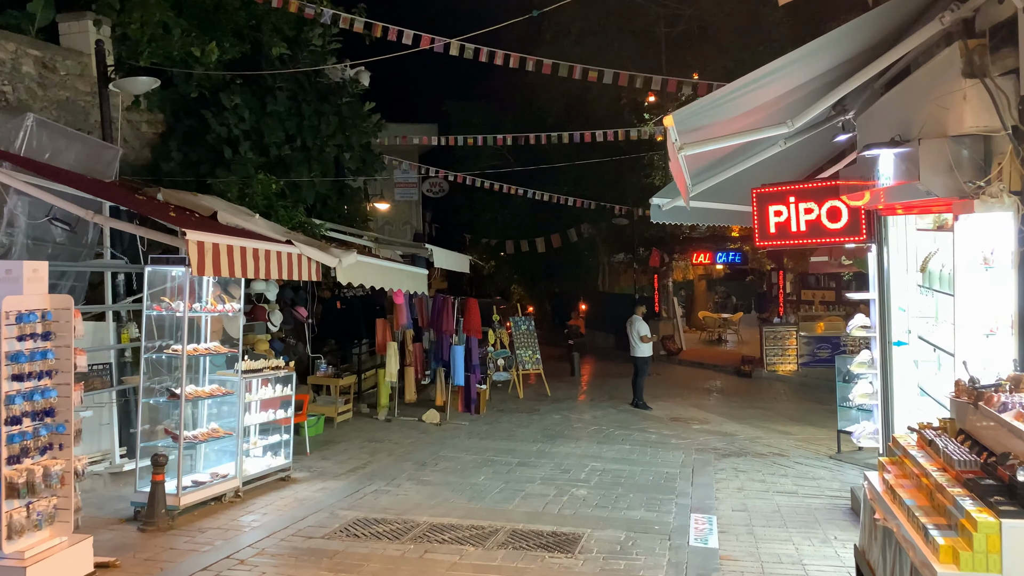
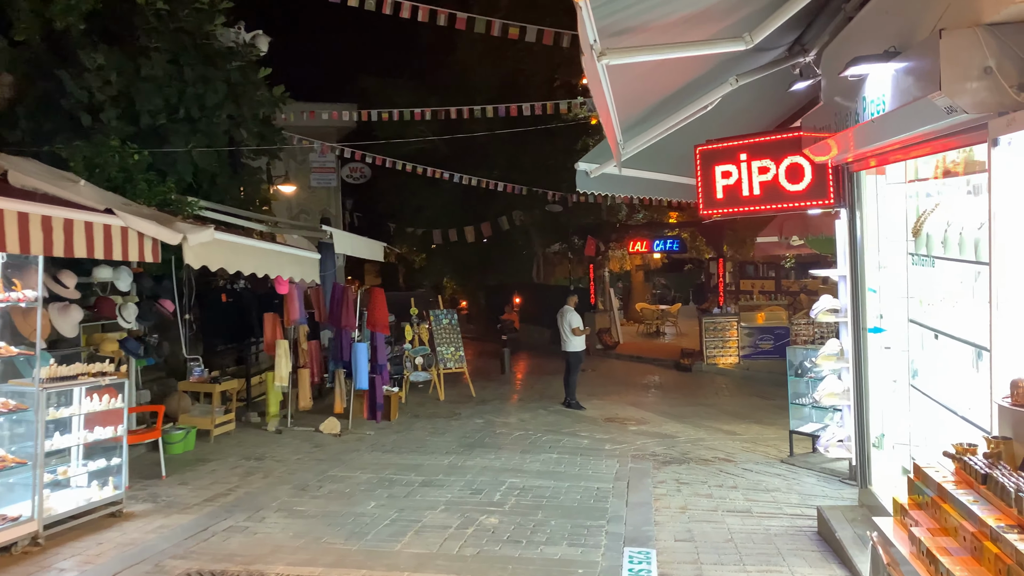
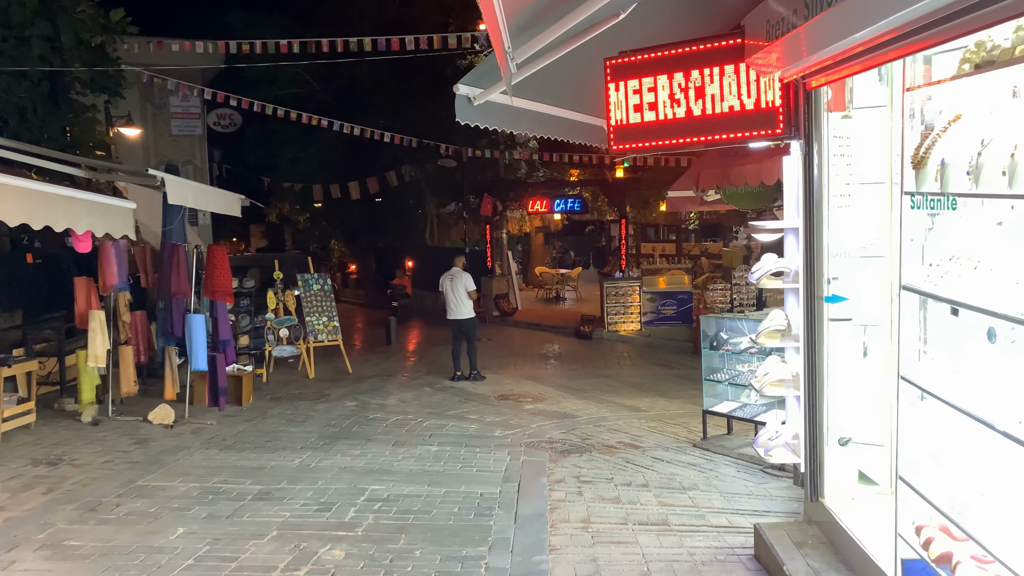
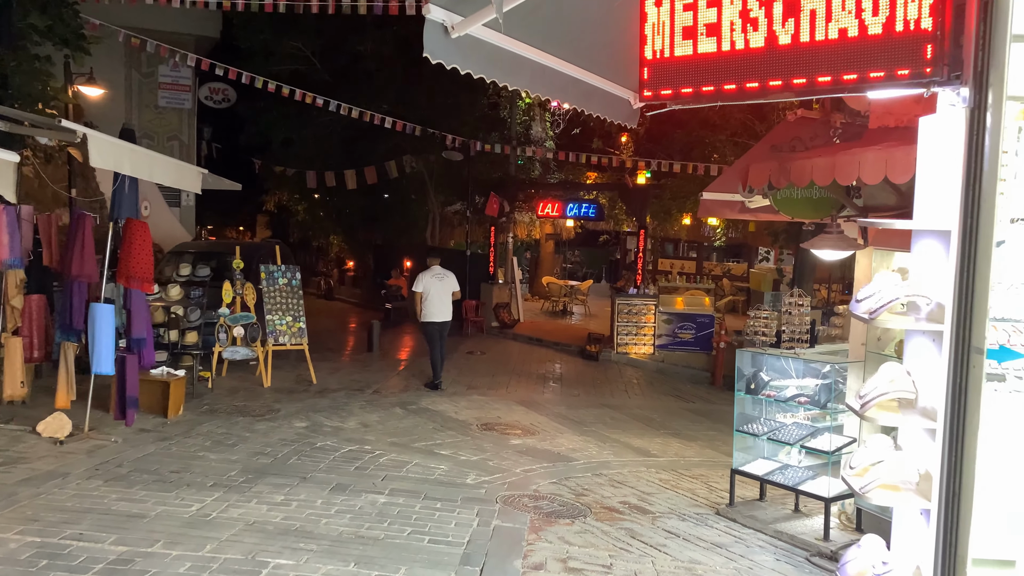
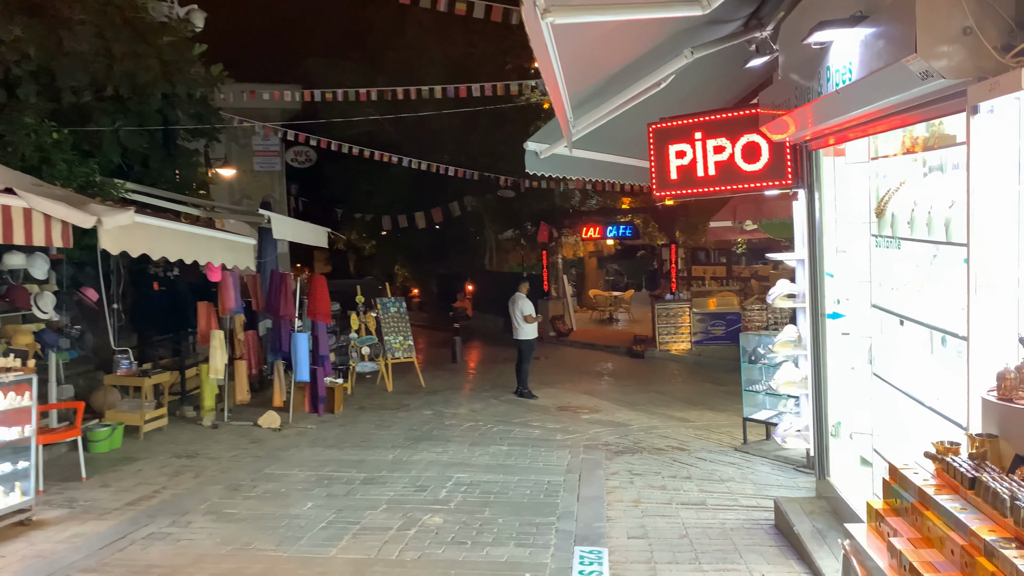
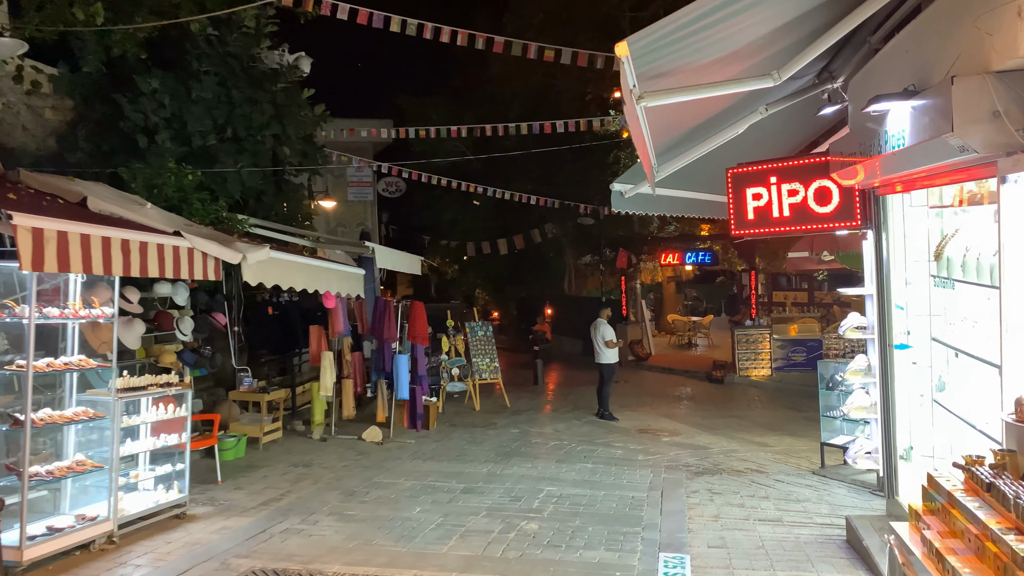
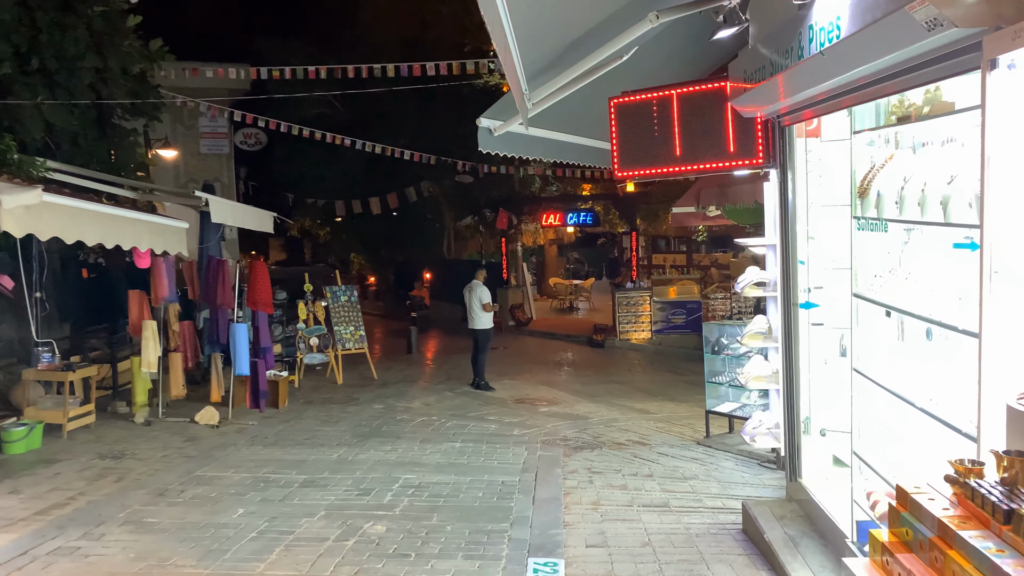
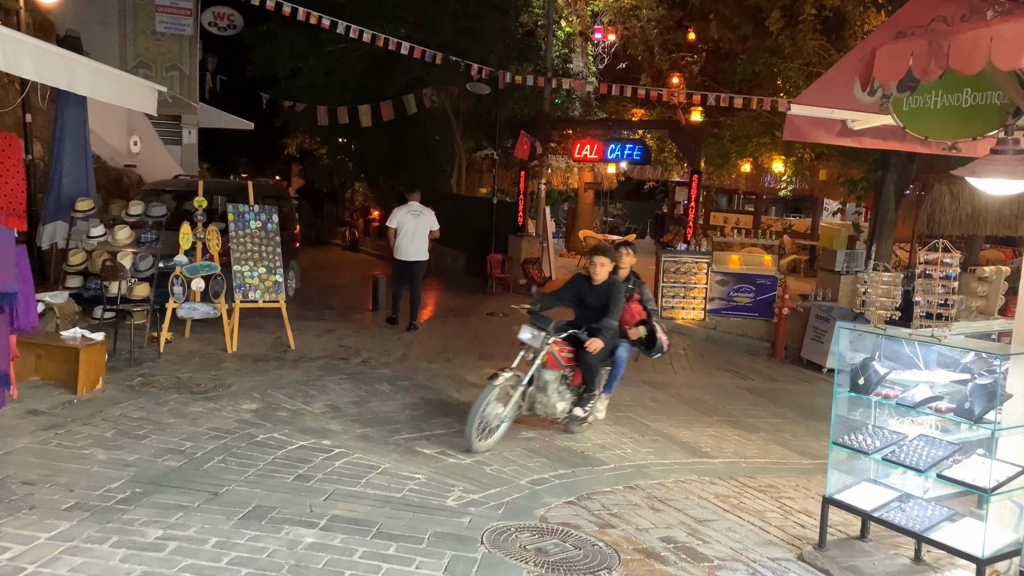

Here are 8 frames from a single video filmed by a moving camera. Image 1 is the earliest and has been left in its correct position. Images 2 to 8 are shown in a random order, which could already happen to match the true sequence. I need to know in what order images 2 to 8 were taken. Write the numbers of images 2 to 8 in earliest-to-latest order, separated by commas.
6, 2, 5, 7, 3, 4, 8
